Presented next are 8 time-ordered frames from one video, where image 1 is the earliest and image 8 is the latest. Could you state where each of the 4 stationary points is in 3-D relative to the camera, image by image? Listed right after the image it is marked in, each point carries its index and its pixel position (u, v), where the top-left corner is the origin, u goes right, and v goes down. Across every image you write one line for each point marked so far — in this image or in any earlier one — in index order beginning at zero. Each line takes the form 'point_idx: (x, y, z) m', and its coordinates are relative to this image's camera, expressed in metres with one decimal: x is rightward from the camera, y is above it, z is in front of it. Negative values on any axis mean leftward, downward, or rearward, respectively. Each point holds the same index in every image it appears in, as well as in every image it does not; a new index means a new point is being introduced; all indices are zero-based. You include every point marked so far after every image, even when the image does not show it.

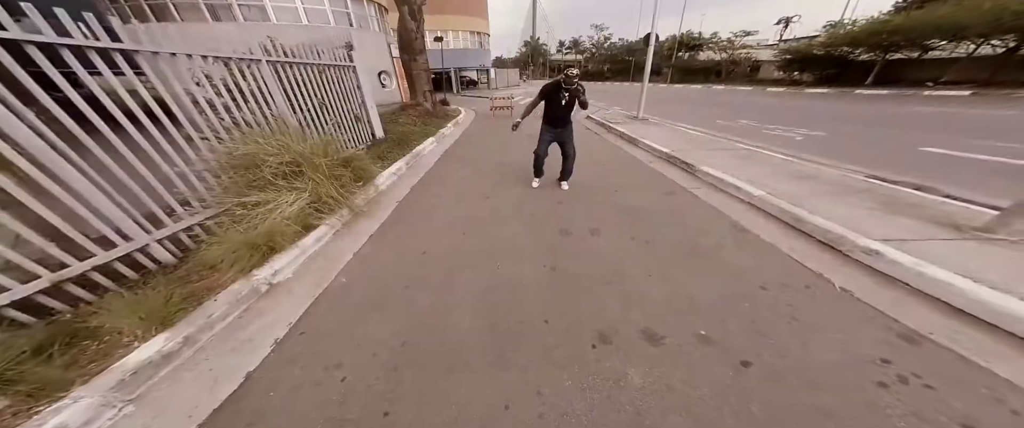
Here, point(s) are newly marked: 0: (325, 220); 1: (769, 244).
0: (-2.1, -0.1, +3.0) m
1: (+2.6, -0.3, +2.8) m
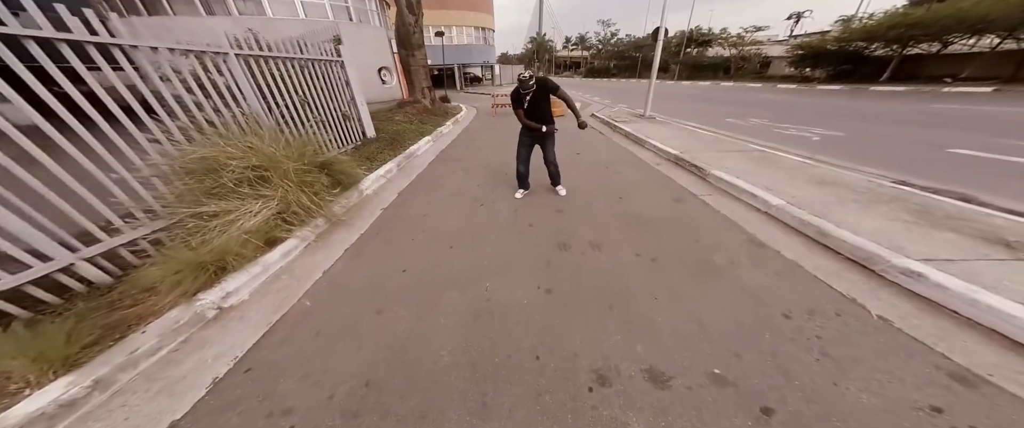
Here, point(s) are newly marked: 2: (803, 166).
0: (-2.2, -0.2, +2.7) m
1: (+2.5, -0.4, +2.4) m
2: (+4.2, +0.7, +3.9) m
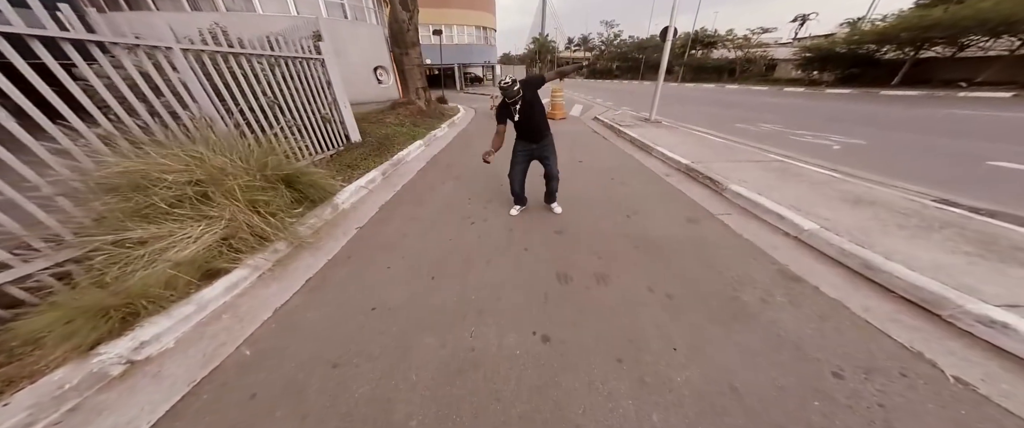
0: (-2.3, -0.4, +2.3) m
1: (+2.4, -0.6, +2.0) m
2: (+4.2, +0.4, +3.5) m
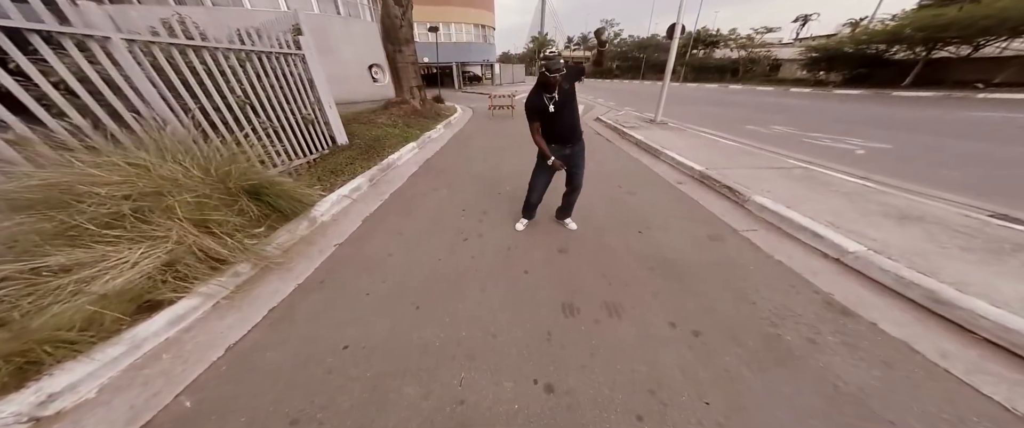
0: (-2.3, -0.5, +2.0) m
1: (+2.4, -0.8, +1.7) m
2: (+4.2, +0.3, +3.2) m
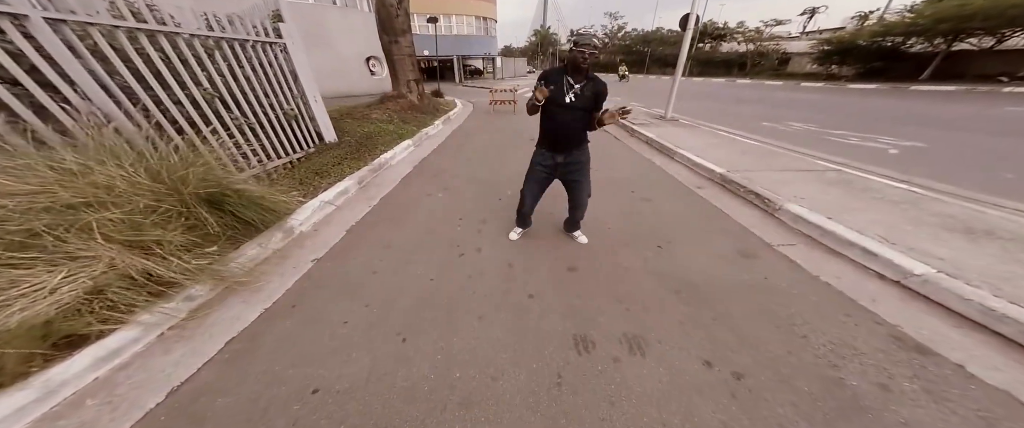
0: (-2.3, -0.6, +1.6) m
1: (+2.4, -0.9, +1.4) m
2: (+4.2, +0.2, +2.8) m
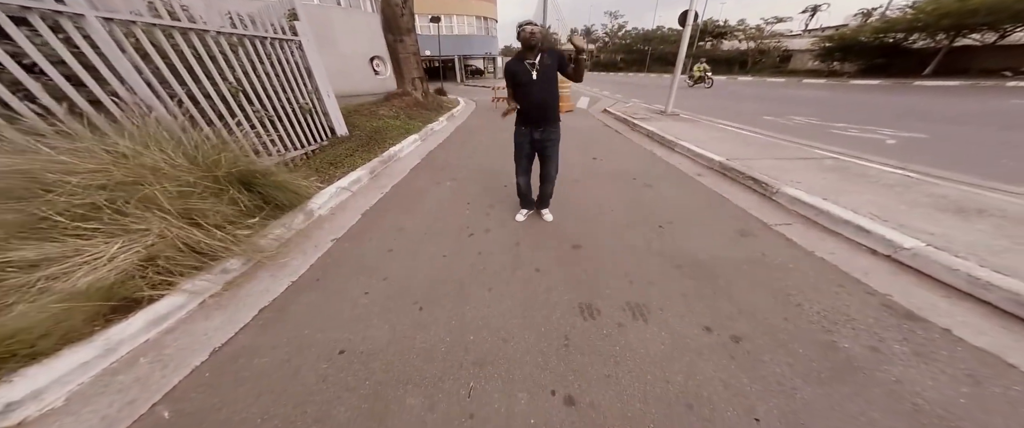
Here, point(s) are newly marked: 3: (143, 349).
0: (-2.2, -0.5, +1.8) m
1: (+2.5, -0.8, +1.5) m
2: (+4.3, +0.4, +2.9) m
3: (-2.1, -0.8, +1.5) m
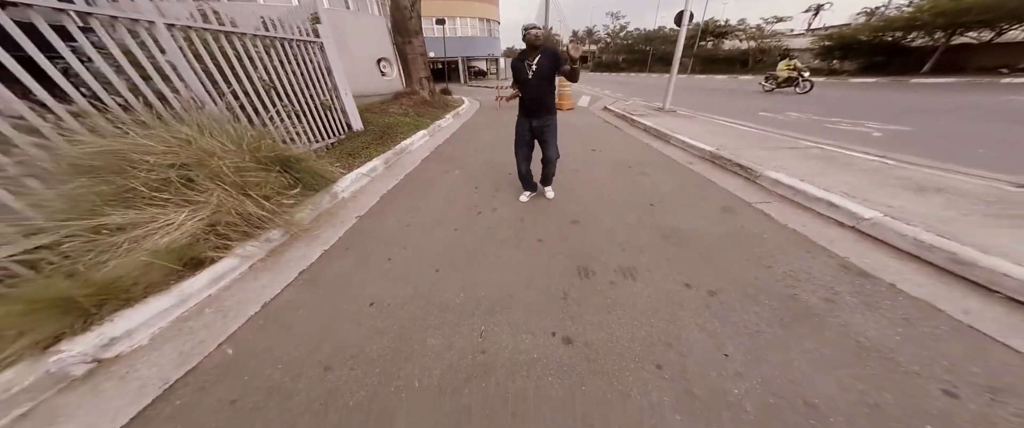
0: (-2.2, -0.3, +2.1) m
1: (+2.6, -0.5, +1.7) m
2: (+4.3, +0.6, +3.1) m
3: (-2.1, -0.6, +1.8) m
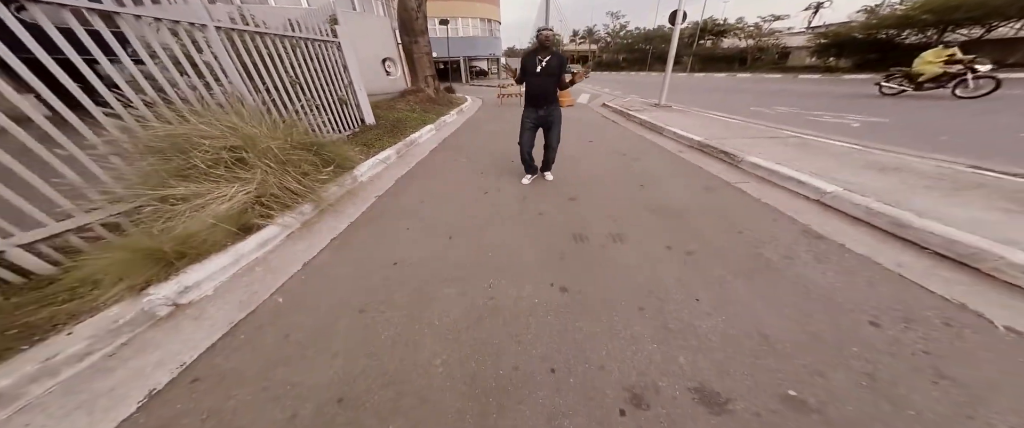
0: (-2.1, 0.0, +2.4) m
1: (+2.6, -0.3, +2.0) m
2: (+4.3, +0.8, +3.4) m
3: (-2.0, -0.4, +2.1) m
